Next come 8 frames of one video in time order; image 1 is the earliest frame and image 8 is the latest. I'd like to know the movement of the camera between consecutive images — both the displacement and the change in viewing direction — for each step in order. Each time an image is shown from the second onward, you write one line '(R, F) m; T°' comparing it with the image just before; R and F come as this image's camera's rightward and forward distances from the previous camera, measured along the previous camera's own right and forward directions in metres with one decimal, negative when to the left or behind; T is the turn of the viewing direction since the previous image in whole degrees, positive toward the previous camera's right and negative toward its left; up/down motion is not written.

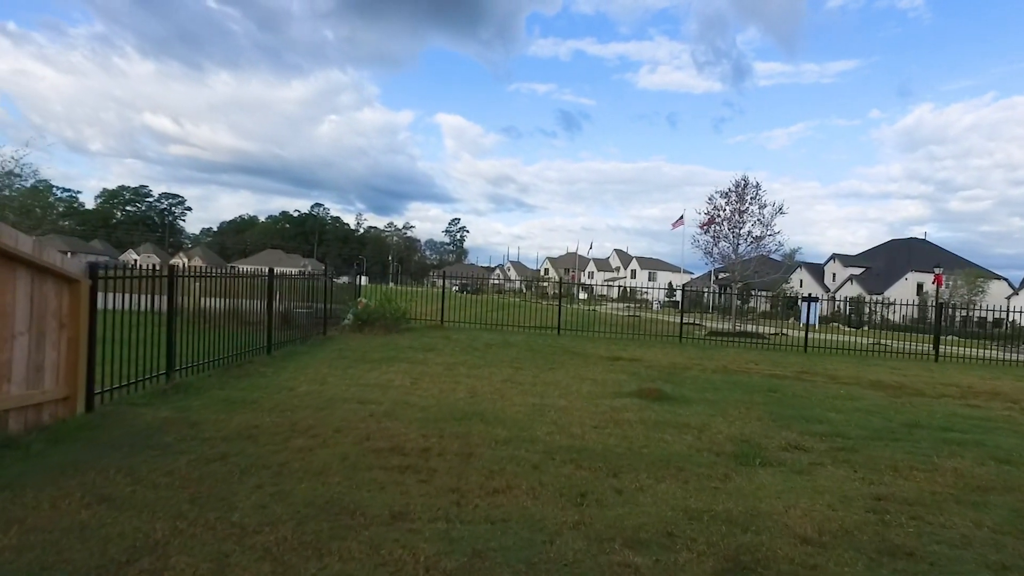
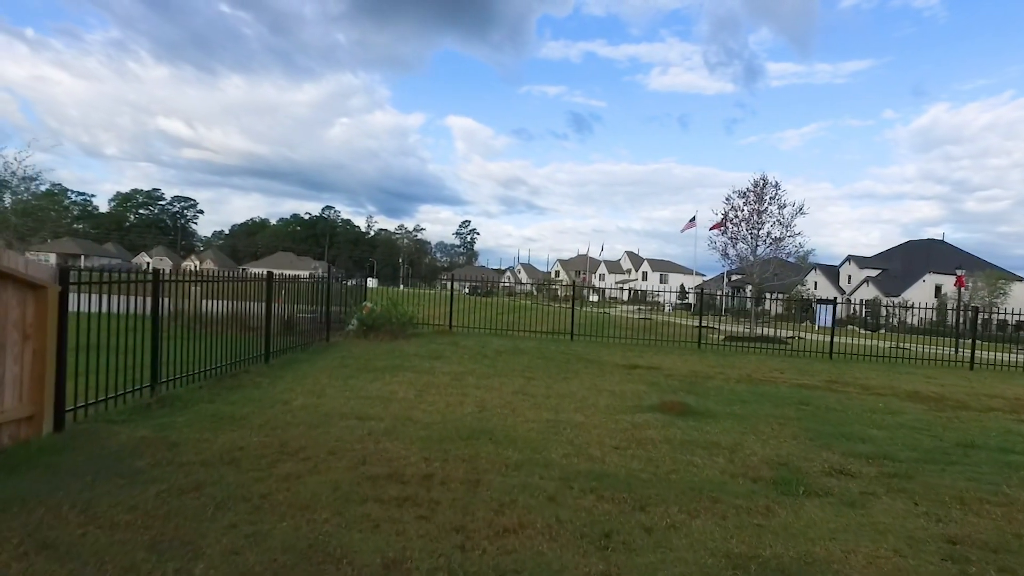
(0.0, +0.6) m; -1°
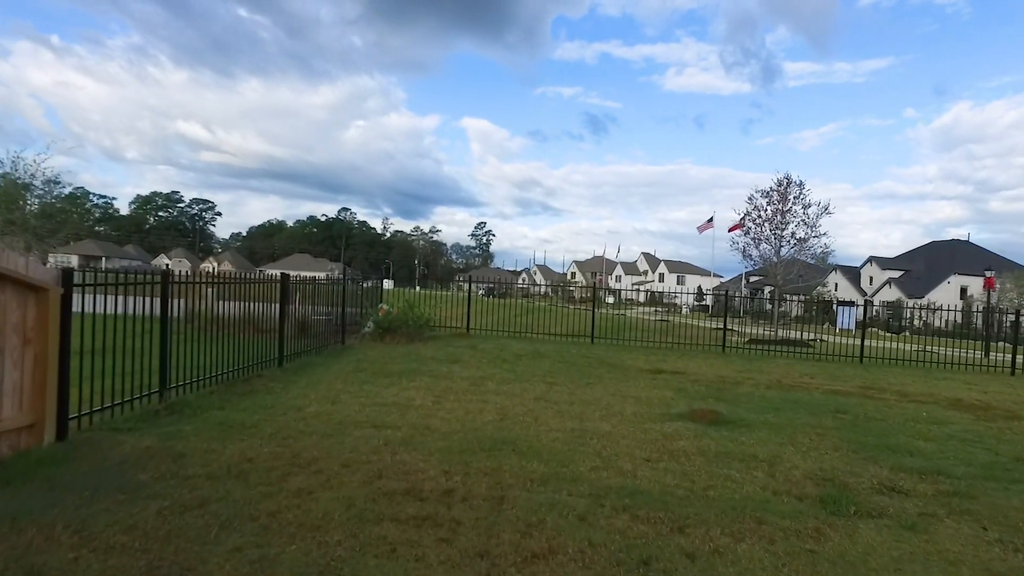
(-0.1, +0.3) m; -1°
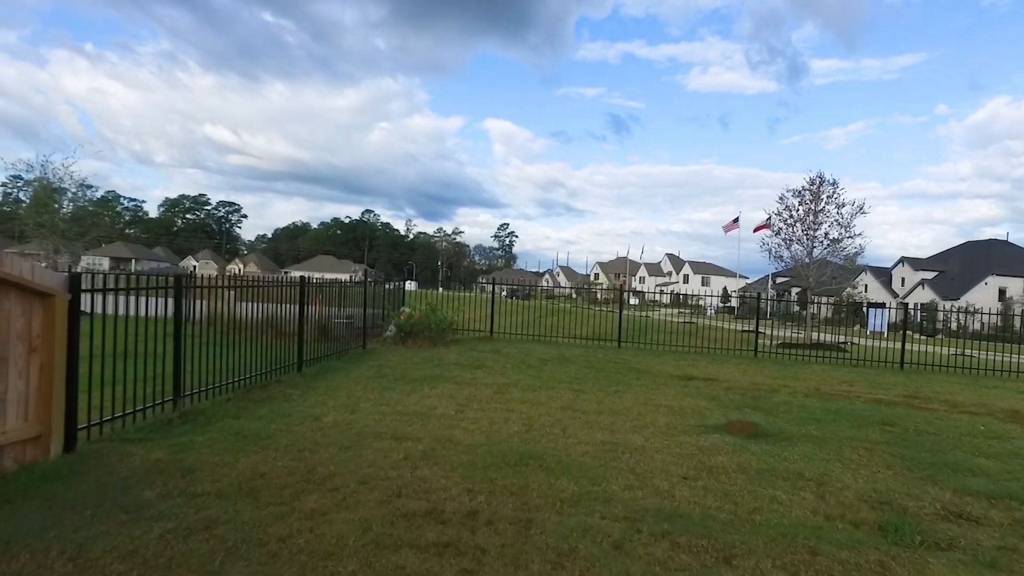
(0.0, +0.3) m; -2°
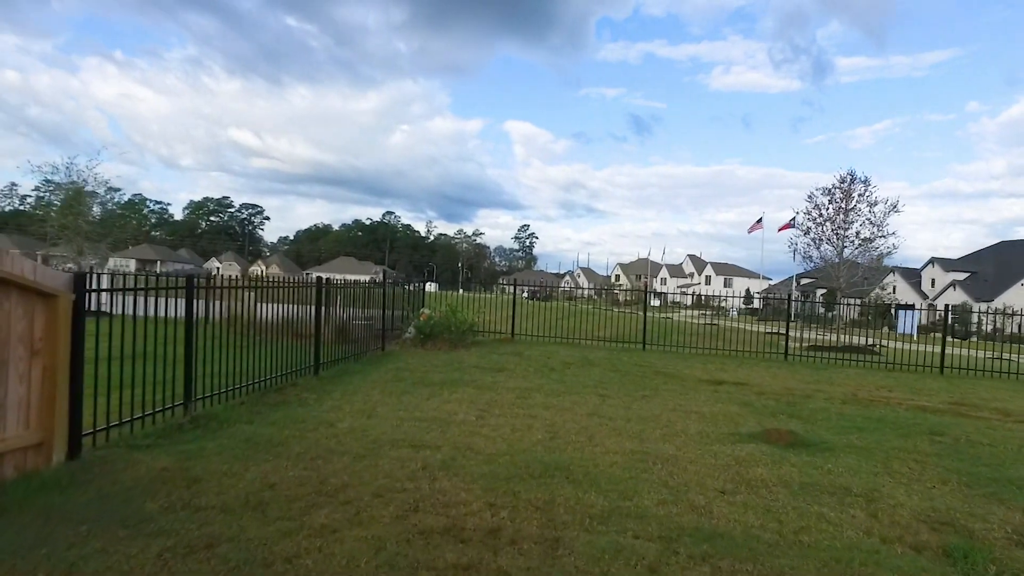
(0.0, +0.3) m; -2°
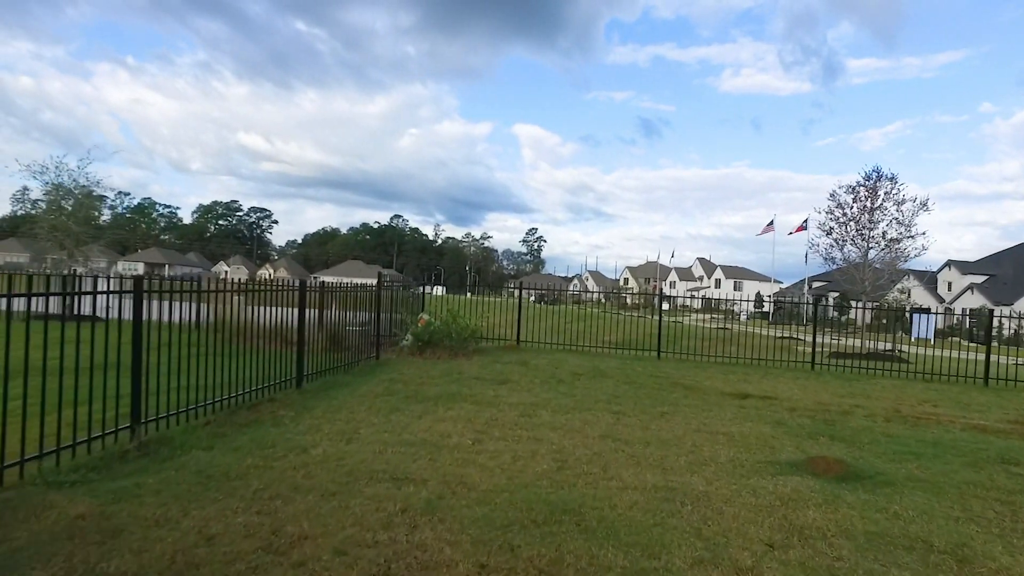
(+0.1, +0.9) m; -1°
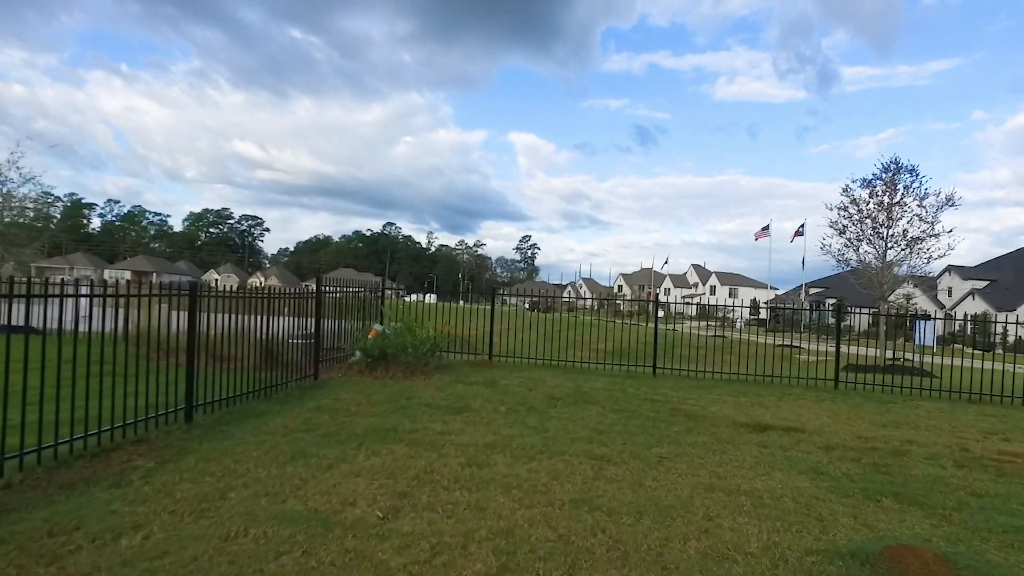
(+0.4, +2.0) m; 0°
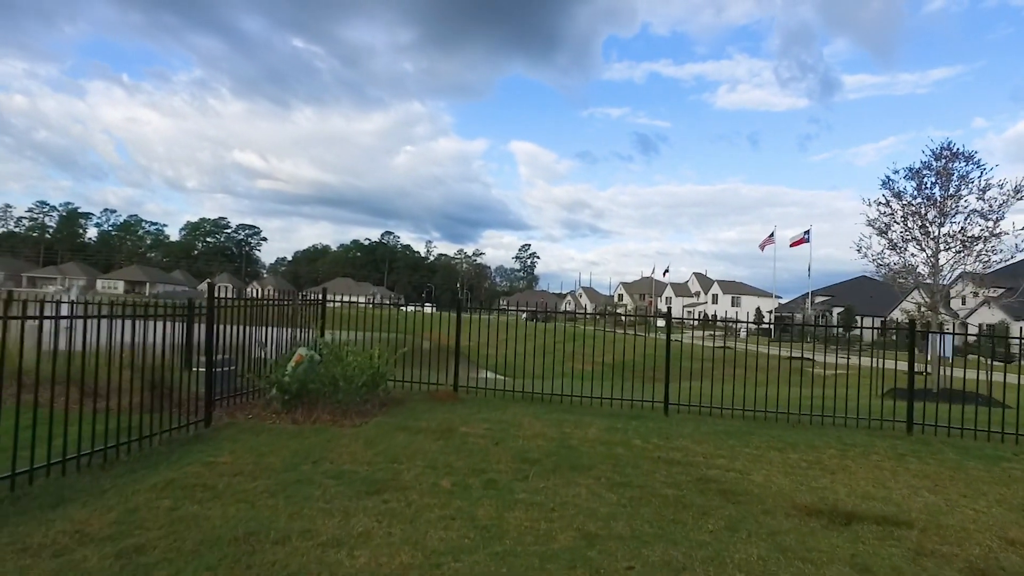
(+0.4, +2.6) m; 0°
